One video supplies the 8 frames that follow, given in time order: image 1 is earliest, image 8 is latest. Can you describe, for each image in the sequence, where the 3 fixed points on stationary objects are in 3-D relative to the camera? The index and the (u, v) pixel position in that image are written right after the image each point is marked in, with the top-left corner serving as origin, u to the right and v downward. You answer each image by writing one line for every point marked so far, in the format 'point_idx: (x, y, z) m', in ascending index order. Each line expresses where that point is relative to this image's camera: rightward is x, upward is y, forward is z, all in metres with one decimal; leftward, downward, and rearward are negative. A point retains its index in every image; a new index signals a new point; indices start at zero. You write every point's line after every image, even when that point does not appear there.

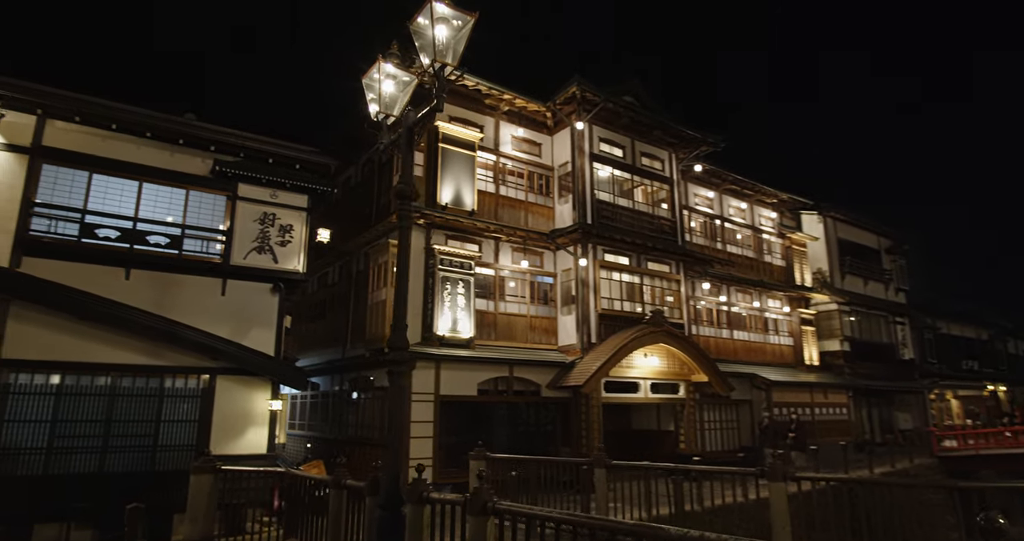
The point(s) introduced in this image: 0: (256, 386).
0: (-5.4, -2.4, +13.1) m
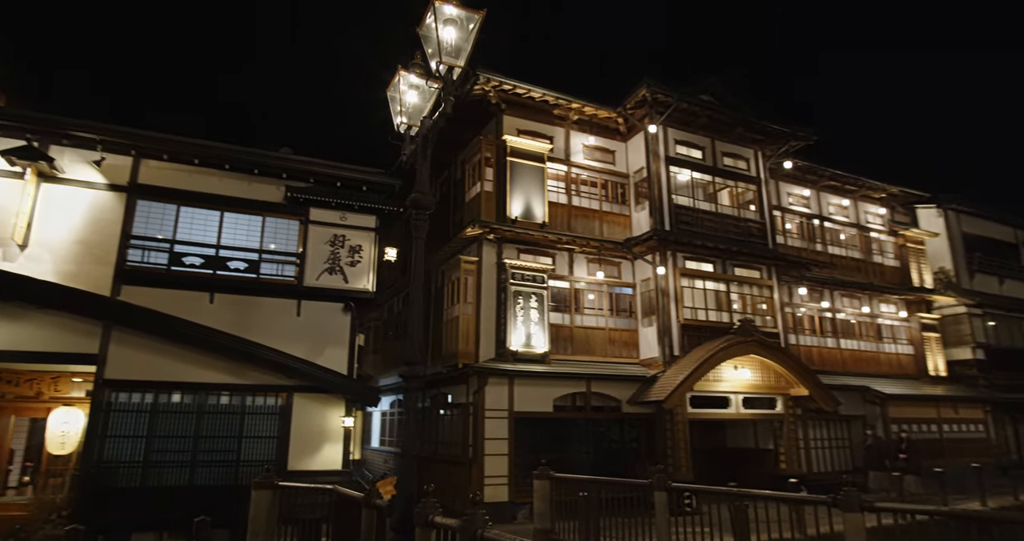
0: (-4.0, -2.9, +13.5) m
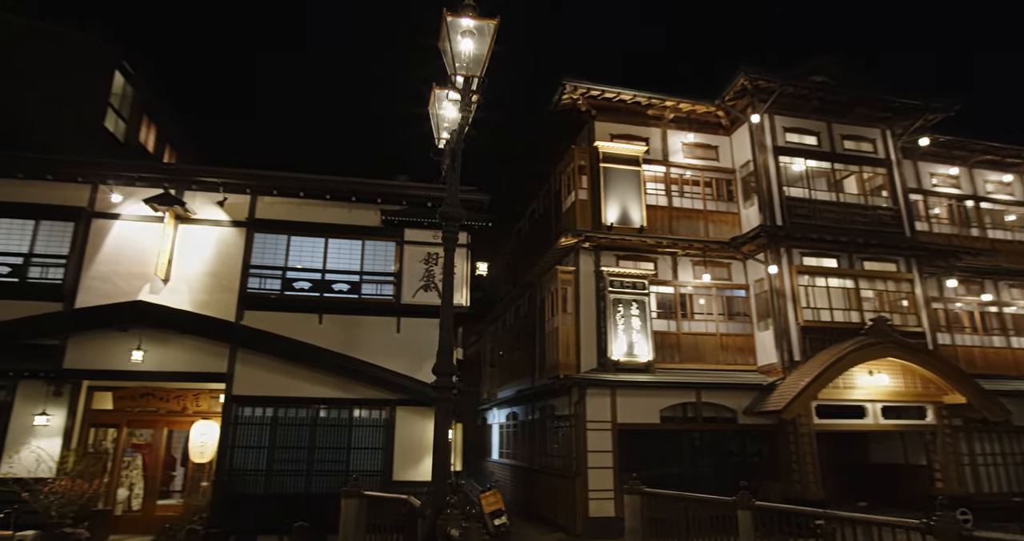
0: (-1.8, -3.2, +13.9) m
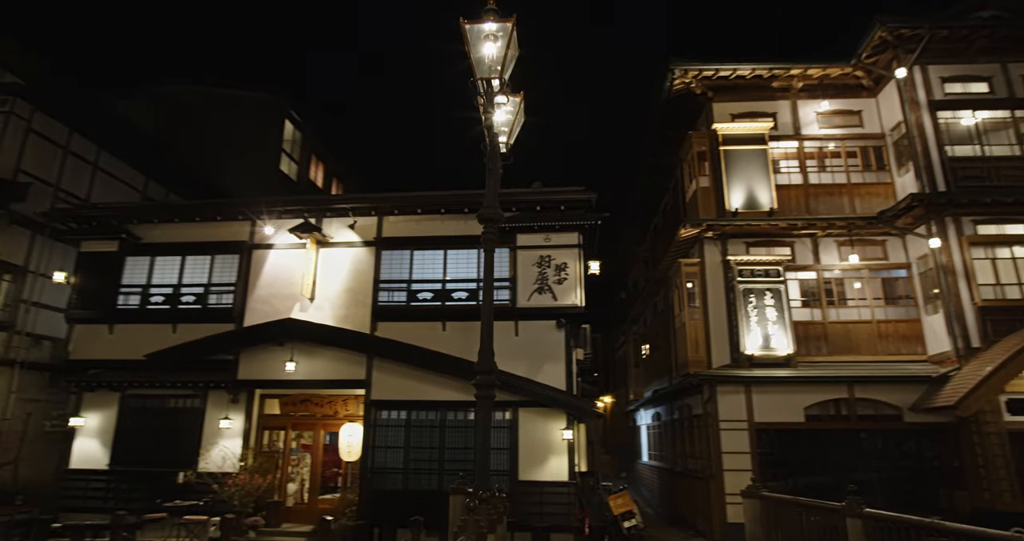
0: (+0.9, -3.3, +14.1) m
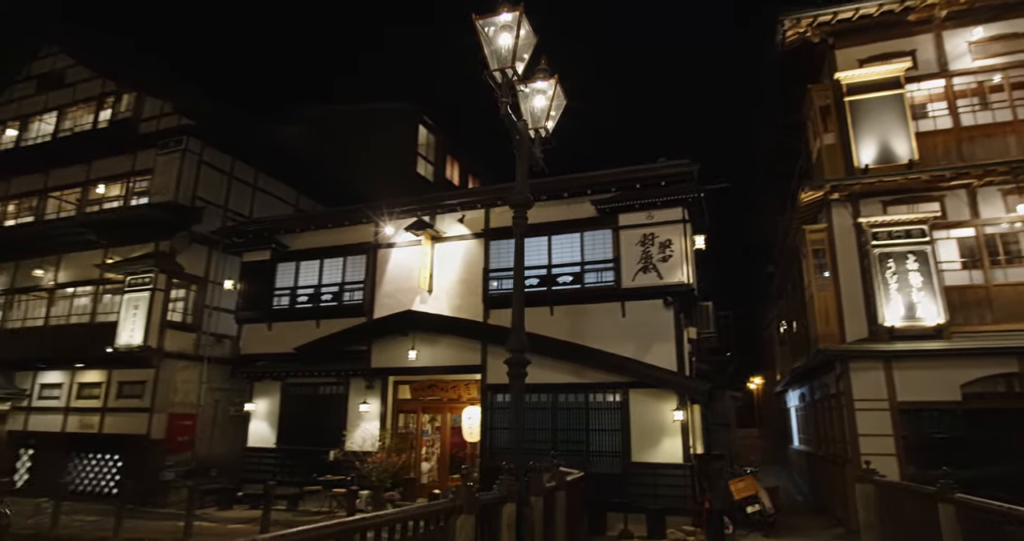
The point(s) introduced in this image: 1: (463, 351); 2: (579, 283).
0: (+3.4, -2.8, +13.8) m
1: (-1.3, -2.1, +16.0) m
2: (+1.6, -0.3, +15.0) m
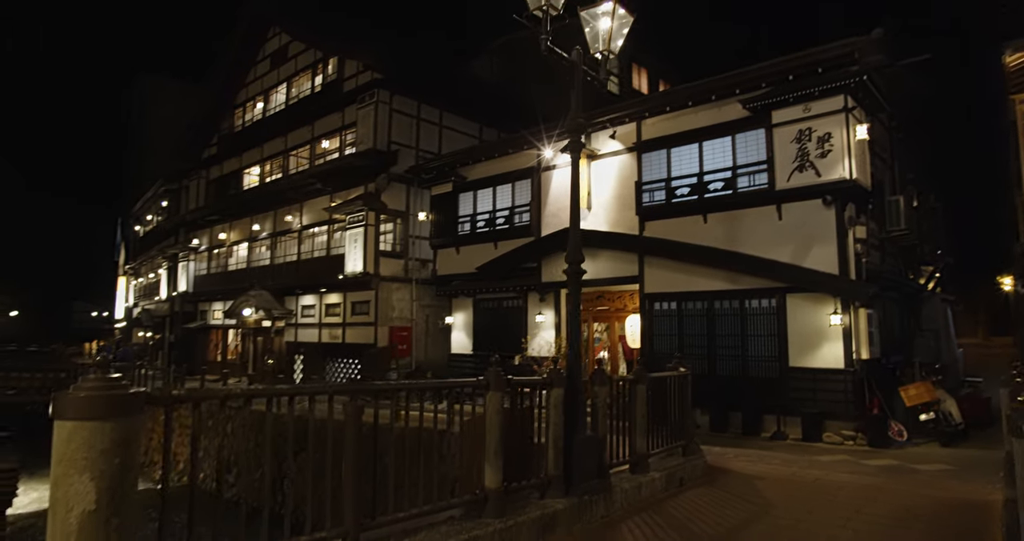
0: (+6.6, -0.6, +13.1) m
1: (+3.0, +0.2, +16.7) m
2: (+5.1, +1.9, +14.5) m
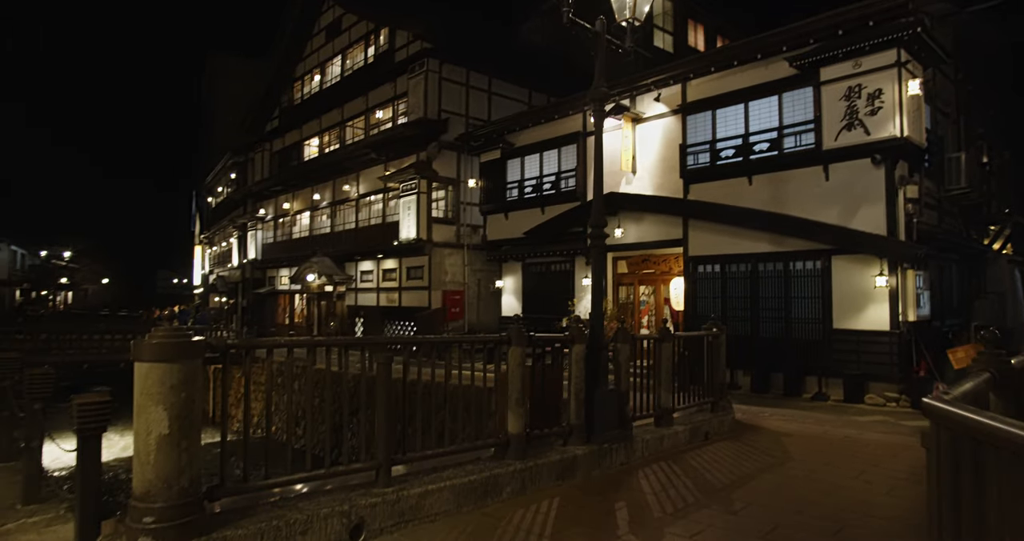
0: (+7.5, +0.2, +12.9) m
1: (+4.2, +1.2, +16.8) m
2: (+6.1, +2.8, +14.3) m
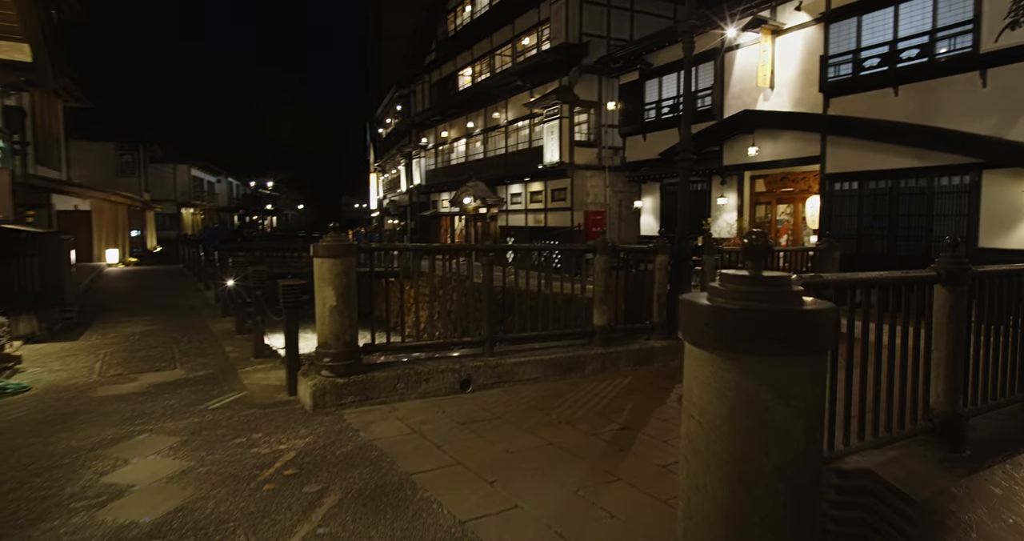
0: (+10.0, +1.8, +11.9) m
1: (+7.7, +3.3, +16.3) m
2: (+9.0, +4.6, +13.3) m
